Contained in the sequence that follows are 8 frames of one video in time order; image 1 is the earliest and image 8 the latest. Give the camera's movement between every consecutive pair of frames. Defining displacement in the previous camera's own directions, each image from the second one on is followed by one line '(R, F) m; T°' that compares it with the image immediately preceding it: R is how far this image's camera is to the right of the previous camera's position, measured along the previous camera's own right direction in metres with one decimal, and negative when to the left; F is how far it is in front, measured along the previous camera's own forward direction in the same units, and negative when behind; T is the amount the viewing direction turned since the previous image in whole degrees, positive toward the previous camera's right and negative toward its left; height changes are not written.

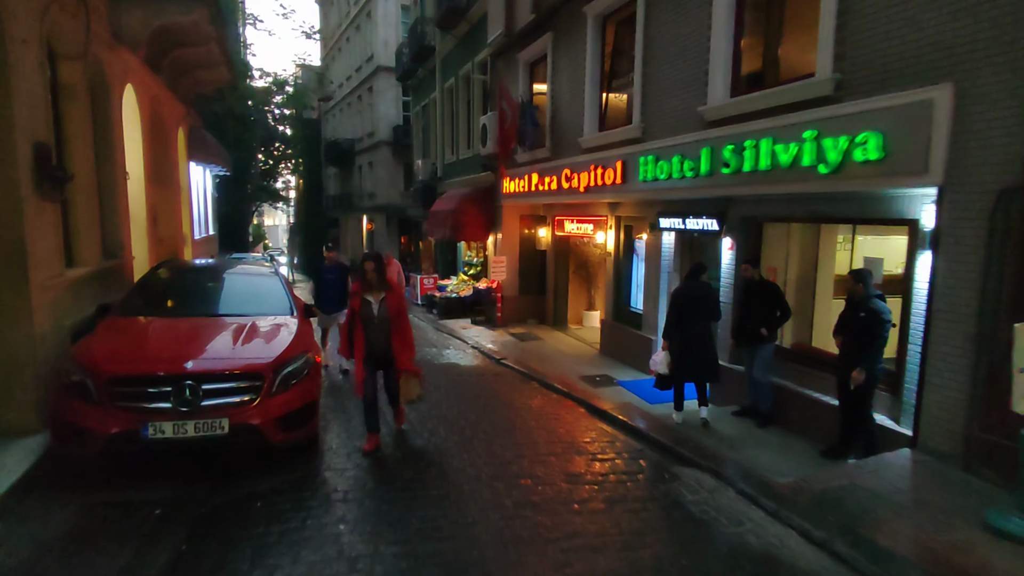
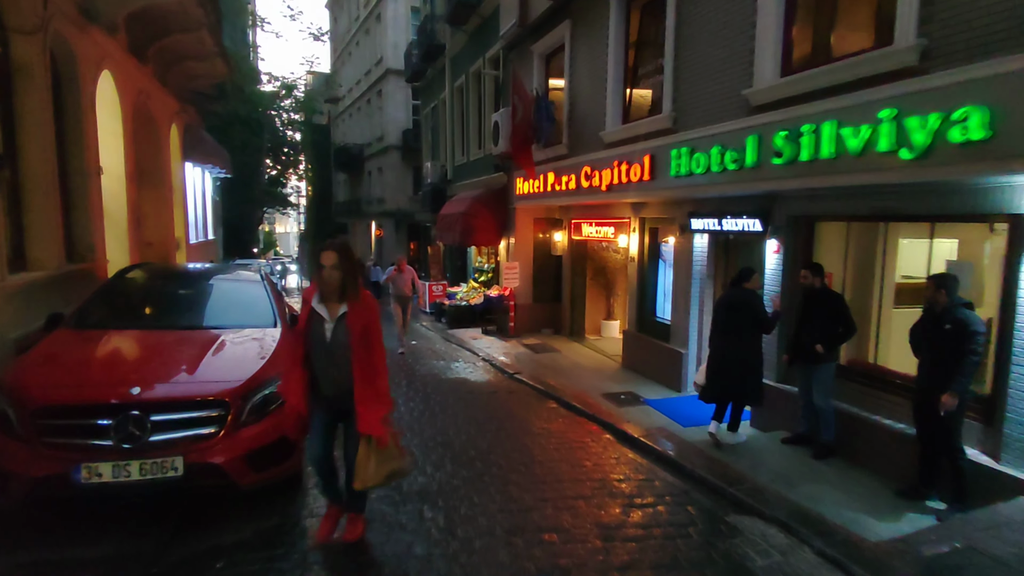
(-0.1, +1.0) m; -1°
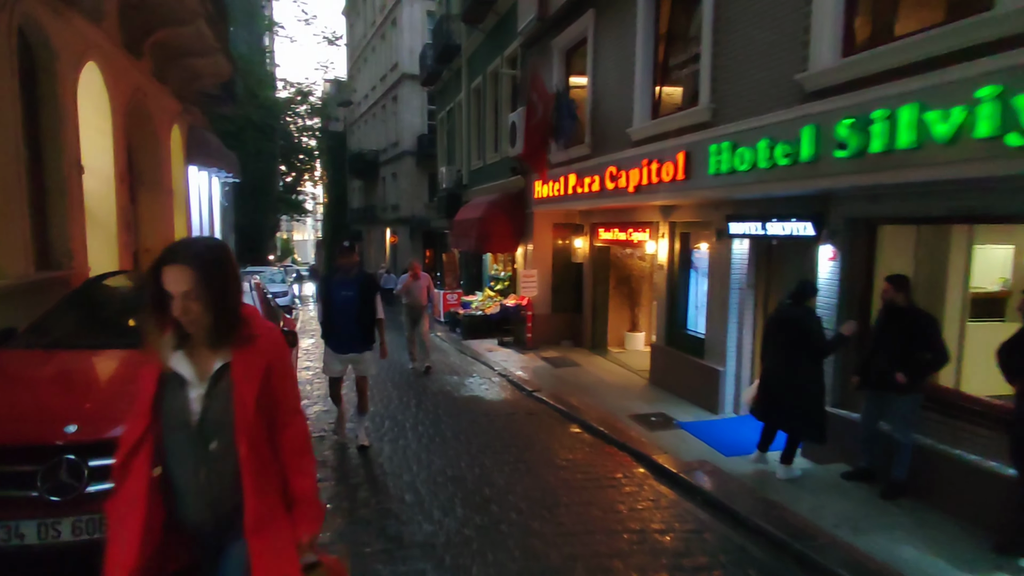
(0.0, +0.8) m; -2°
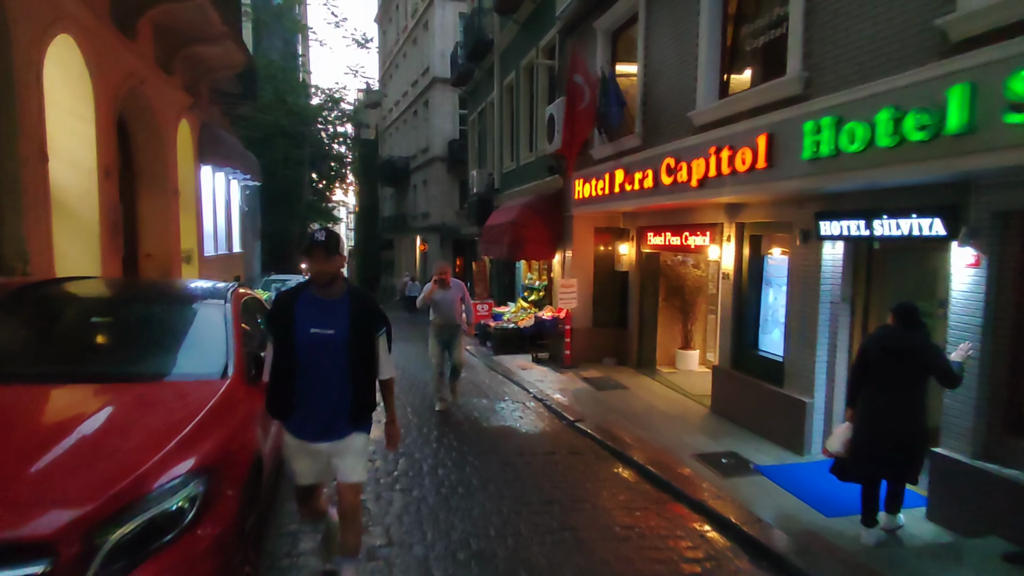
(-0.1, +1.4) m; -3°
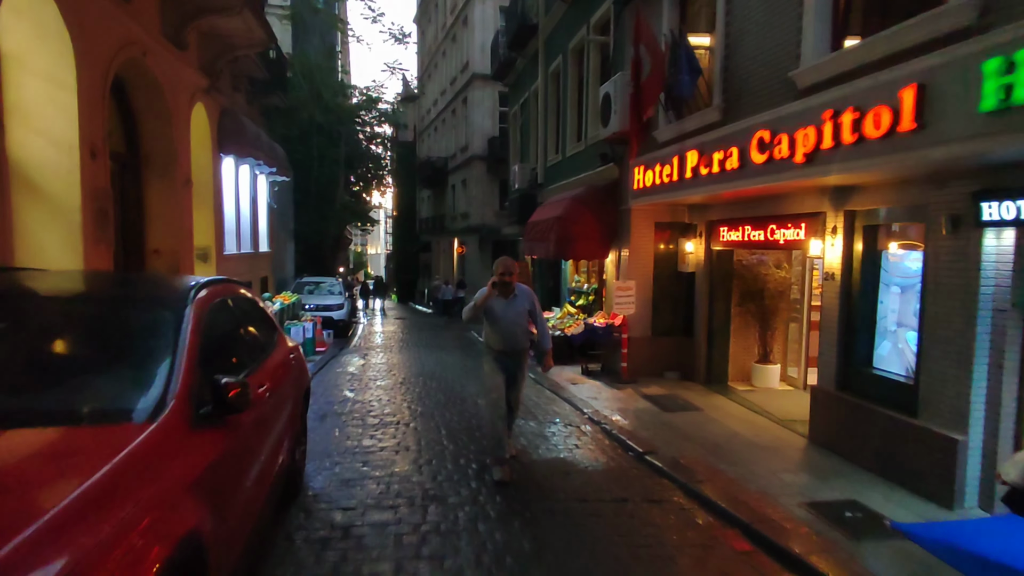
(-0.2, +1.4) m; -4°
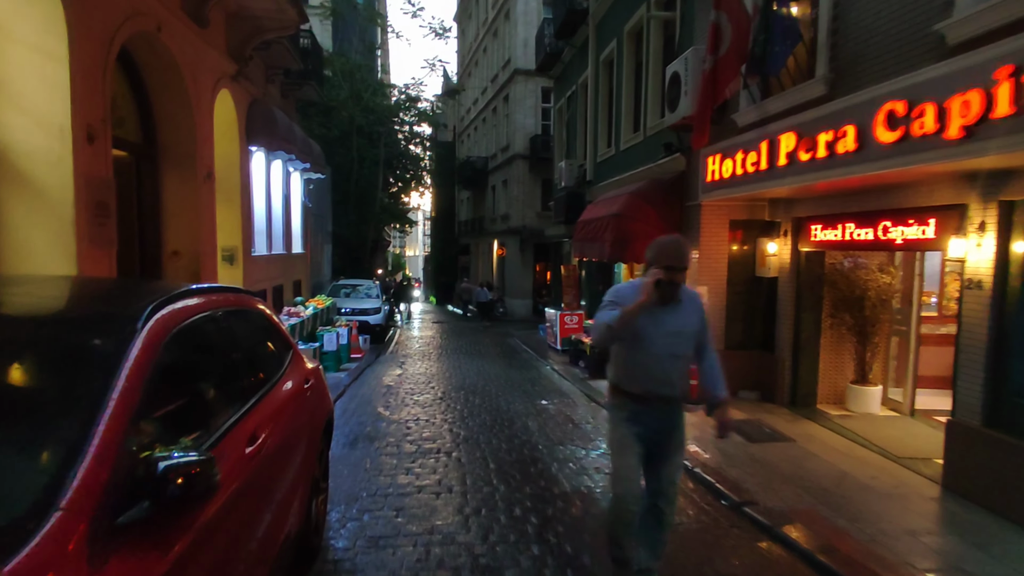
(-0.3, +1.2) m; -4°
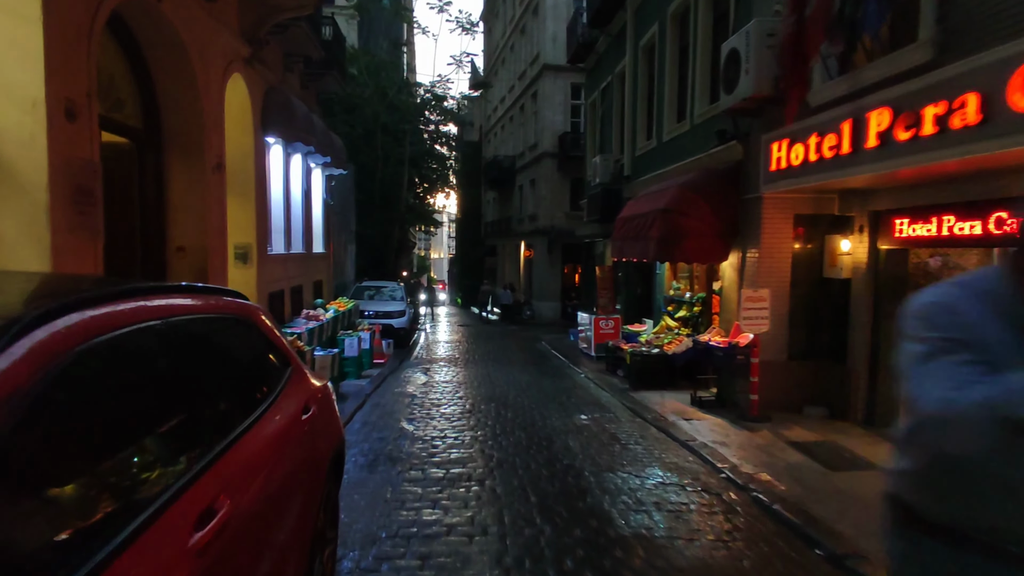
(-0.2, +0.9) m; -2°
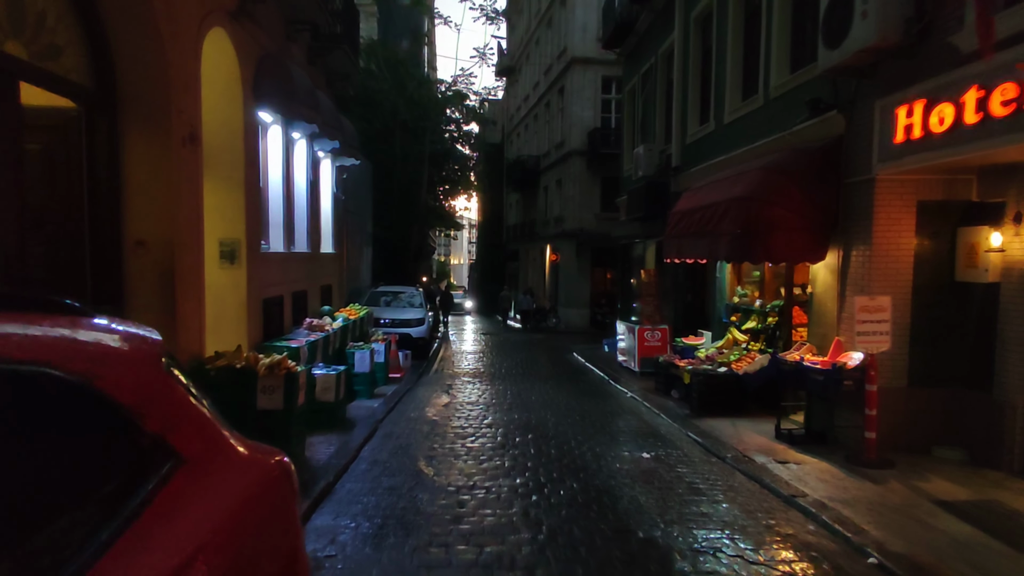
(-0.3, +1.7) m; -2°
